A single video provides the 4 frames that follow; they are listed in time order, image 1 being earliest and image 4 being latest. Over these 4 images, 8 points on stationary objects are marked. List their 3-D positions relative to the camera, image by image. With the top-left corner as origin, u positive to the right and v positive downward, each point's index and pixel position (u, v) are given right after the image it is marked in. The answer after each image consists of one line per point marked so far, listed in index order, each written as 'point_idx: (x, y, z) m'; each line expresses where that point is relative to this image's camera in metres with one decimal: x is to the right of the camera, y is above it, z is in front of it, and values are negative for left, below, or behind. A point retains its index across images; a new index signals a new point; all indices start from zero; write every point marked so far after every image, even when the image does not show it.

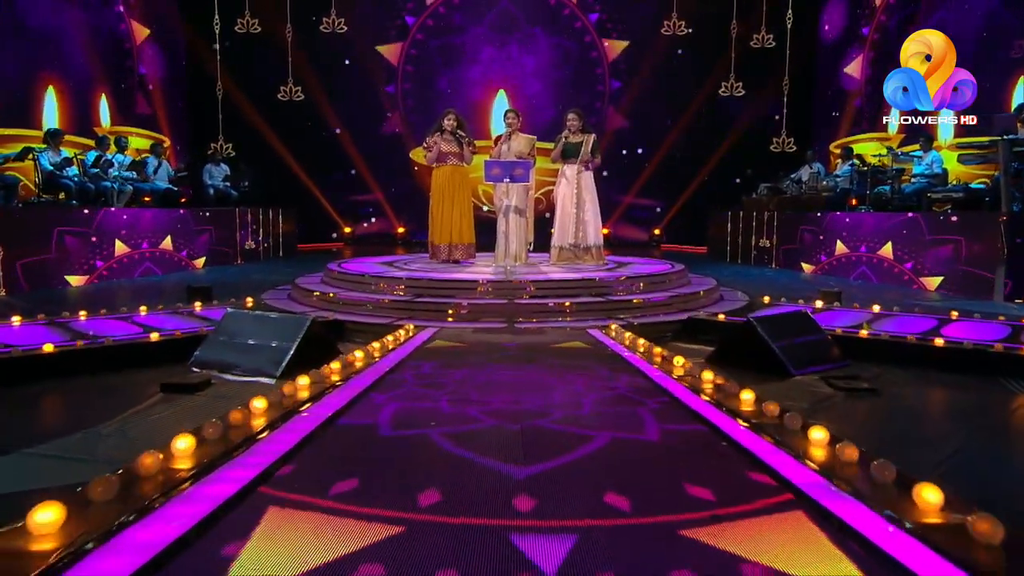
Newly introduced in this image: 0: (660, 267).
0: (+1.4, +0.2, +7.3) m
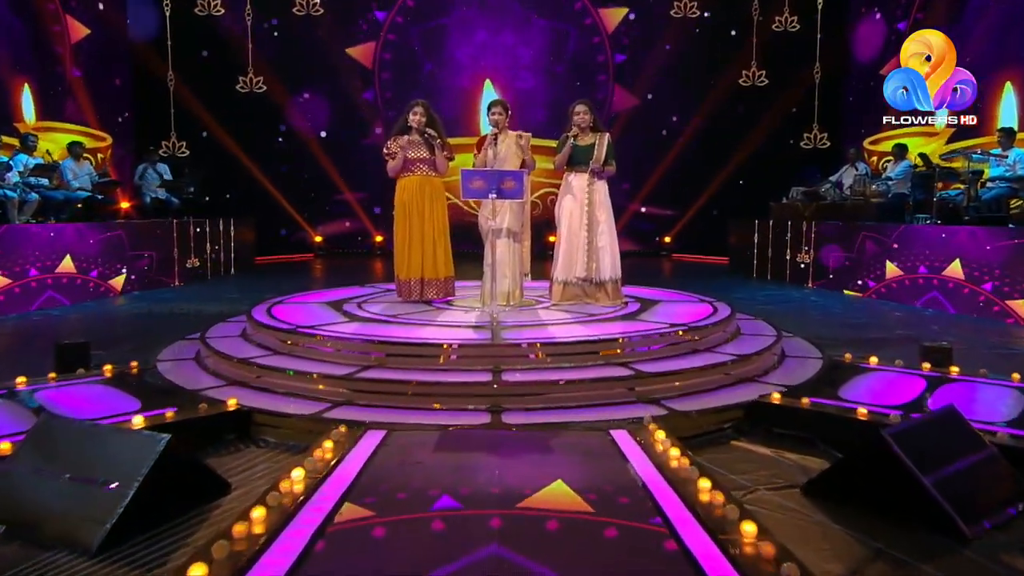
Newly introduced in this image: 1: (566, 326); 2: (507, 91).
0: (+1.4, -0.1, +5.4) m
1: (+0.4, -0.3, +4.8) m
2: (-0.1, +3.3, +12.2) m
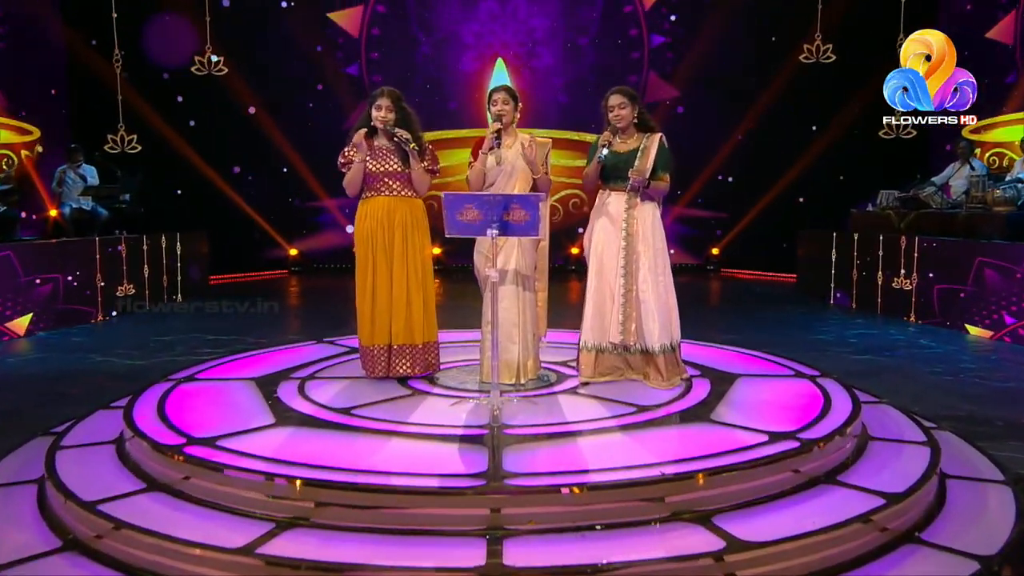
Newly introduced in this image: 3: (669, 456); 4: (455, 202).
0: (+1.4, -0.5, +3.7) m
1: (+0.4, -0.6, +3.1) m
2: (+0.2, +3.1, +10.4) m
3: (+0.6, -0.7, +2.9) m
4: (-0.2, +0.4, +3.2) m
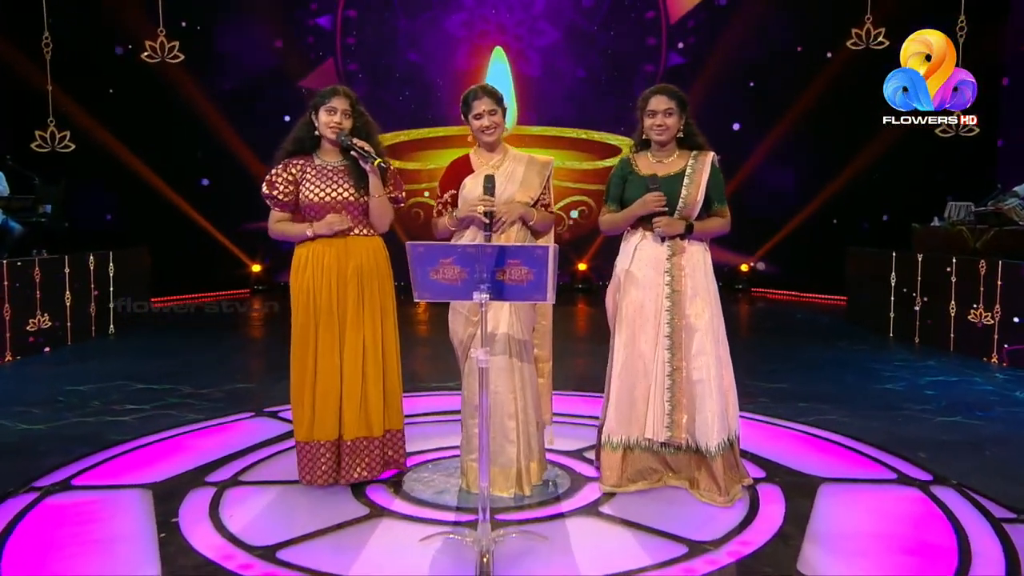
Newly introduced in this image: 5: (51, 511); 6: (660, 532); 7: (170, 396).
0: (+1.4, -0.8, +2.7) m
1: (+0.4, -0.9, +2.0) m
2: (+0.1, +2.9, +9.3) m
3: (+0.6, -0.9, +1.9) m
4: (-0.3, +0.1, +2.1) m
5: (-1.6, -0.8, +2.6) m
6: (+0.5, -0.8, +2.5) m
7: (-2.1, -0.7, +4.6) m
